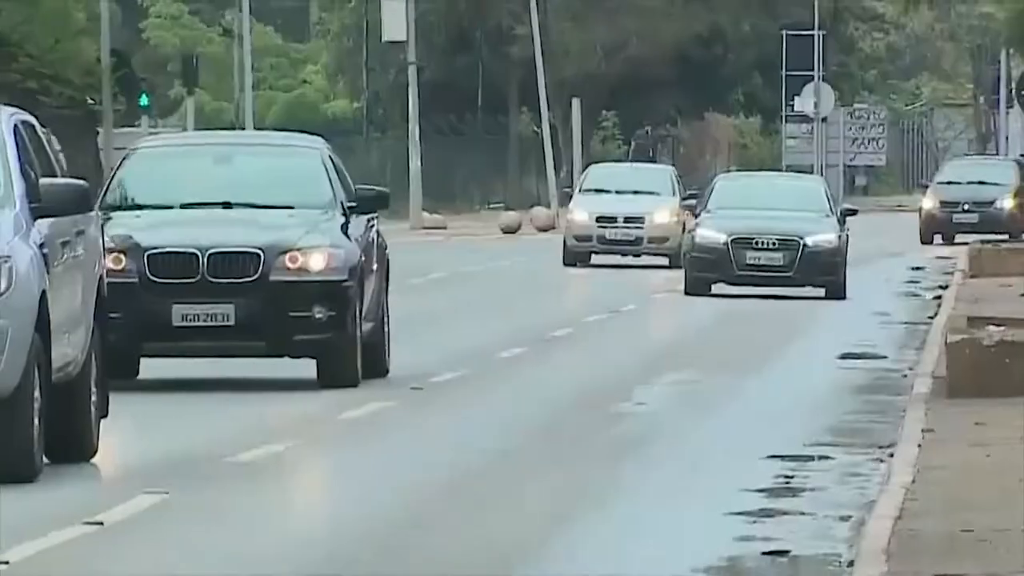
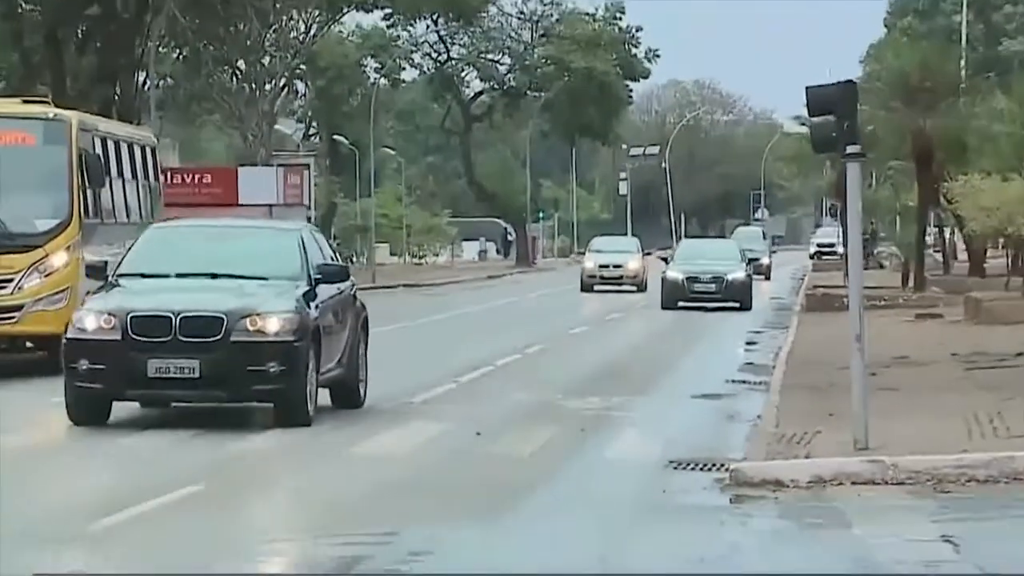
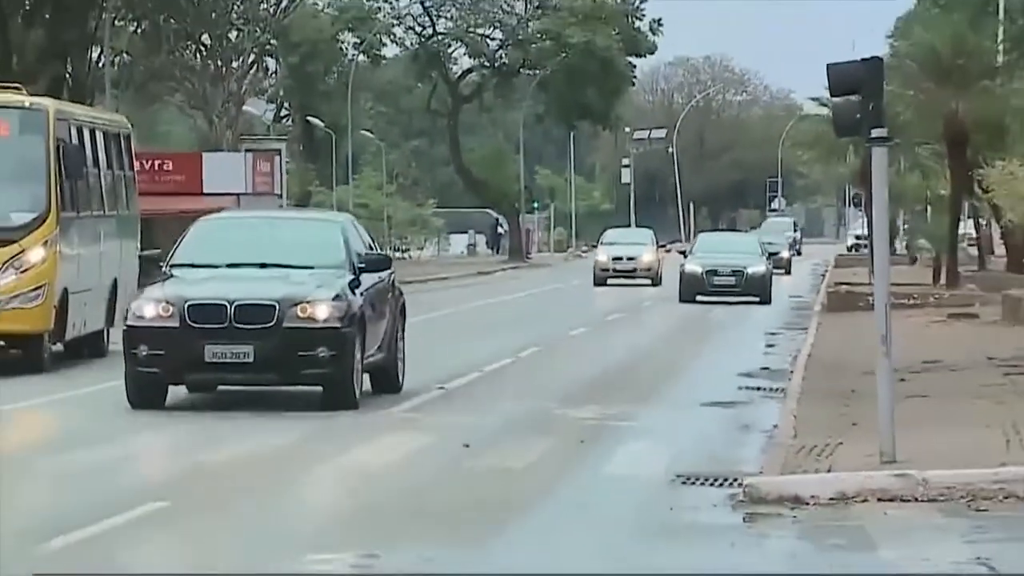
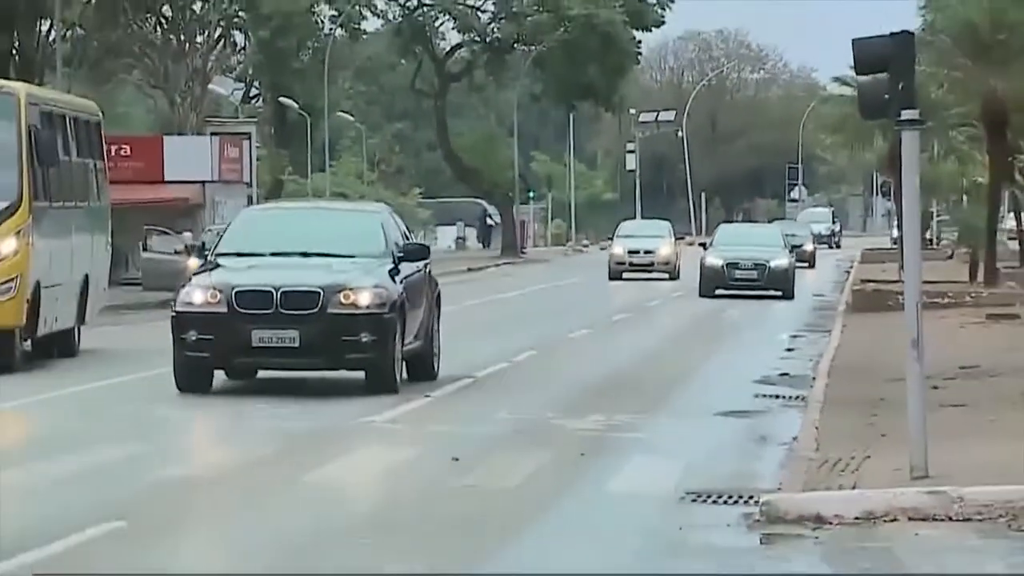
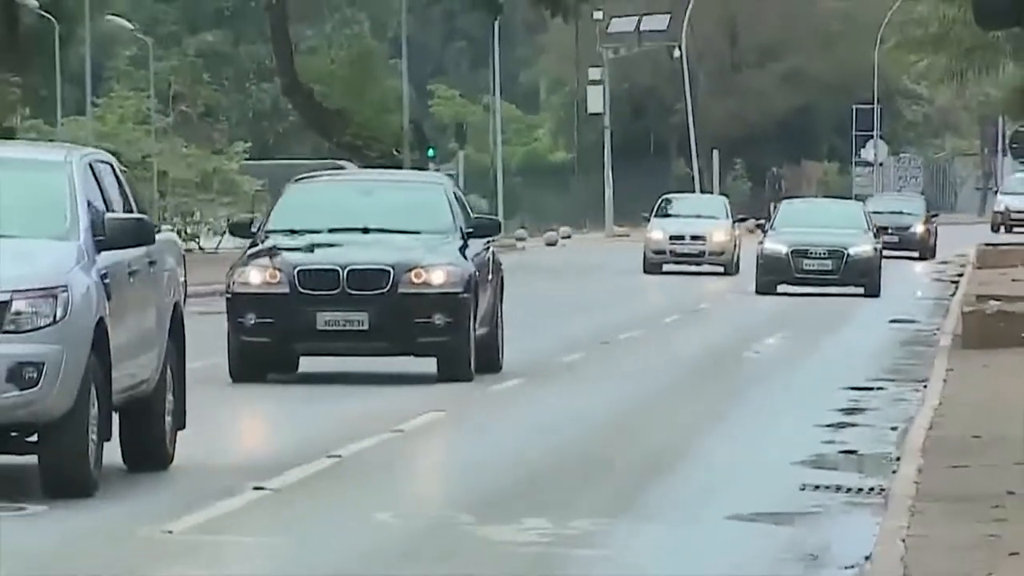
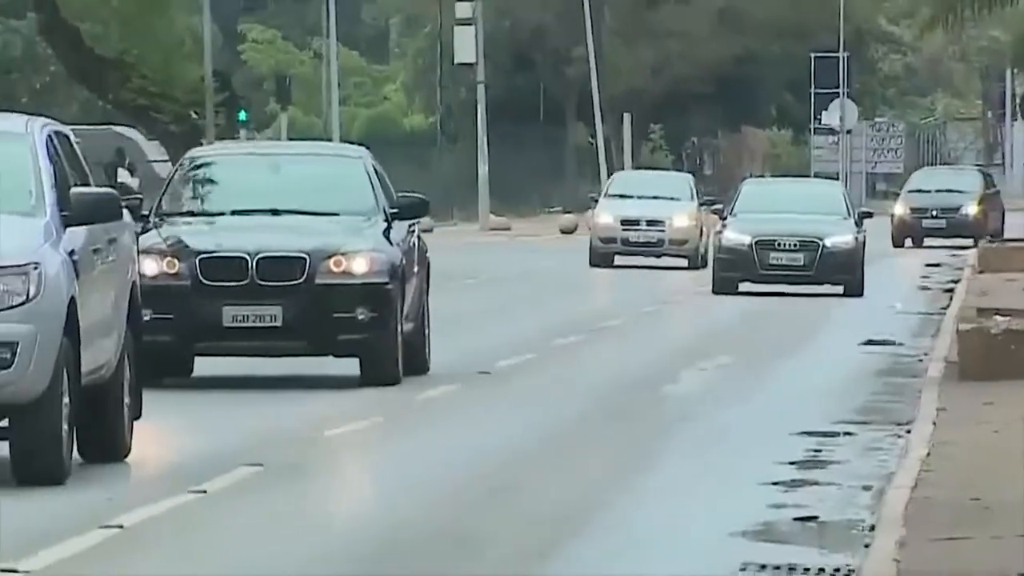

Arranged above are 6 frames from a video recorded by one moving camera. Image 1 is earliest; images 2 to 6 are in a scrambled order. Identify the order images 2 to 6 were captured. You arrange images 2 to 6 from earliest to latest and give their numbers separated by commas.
6, 5, 4, 3, 2
